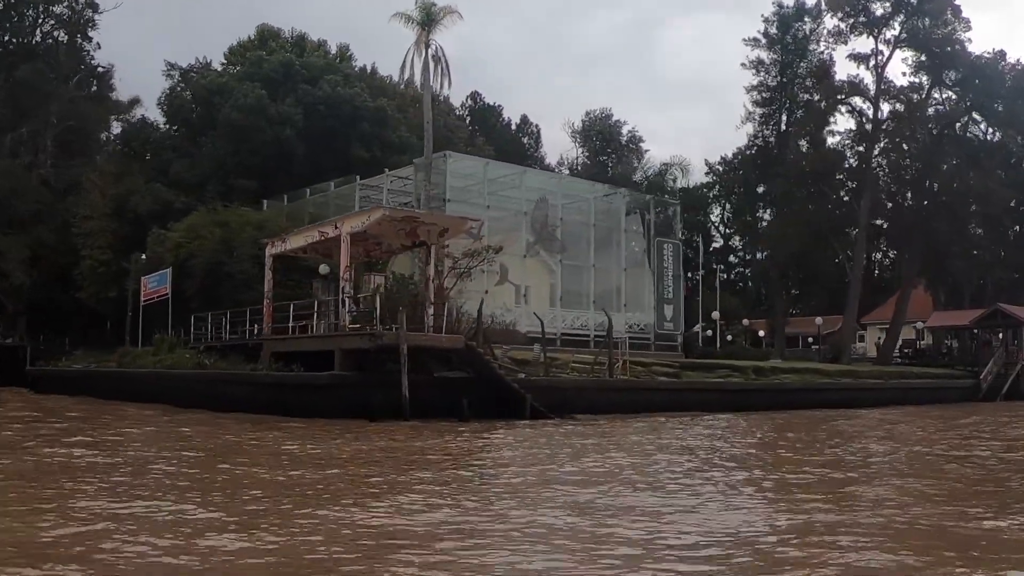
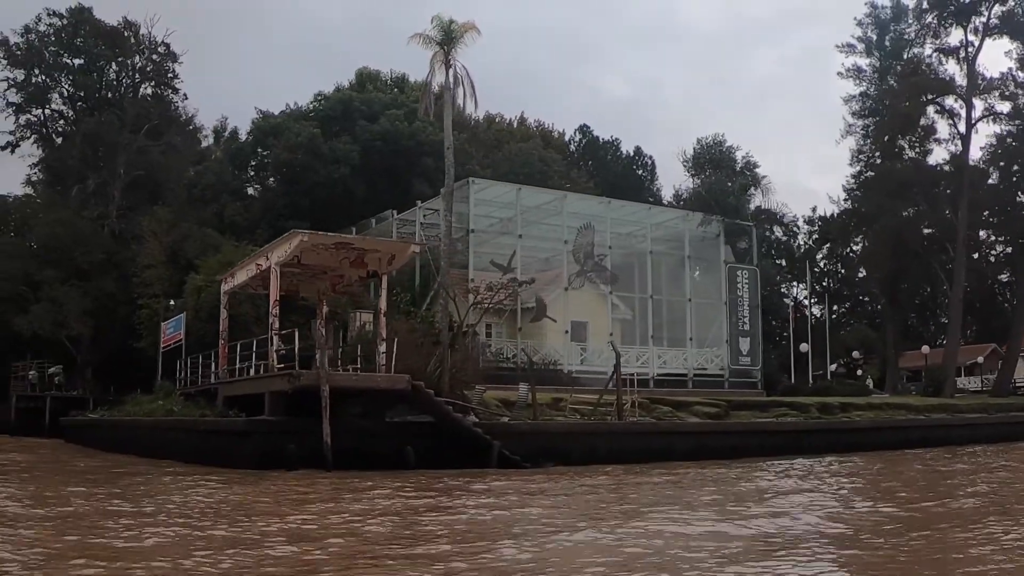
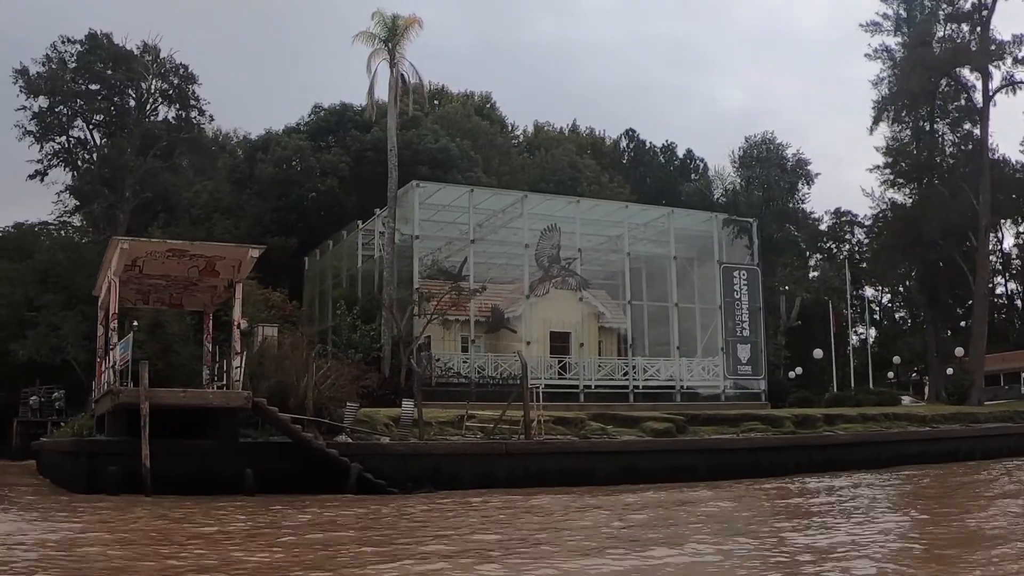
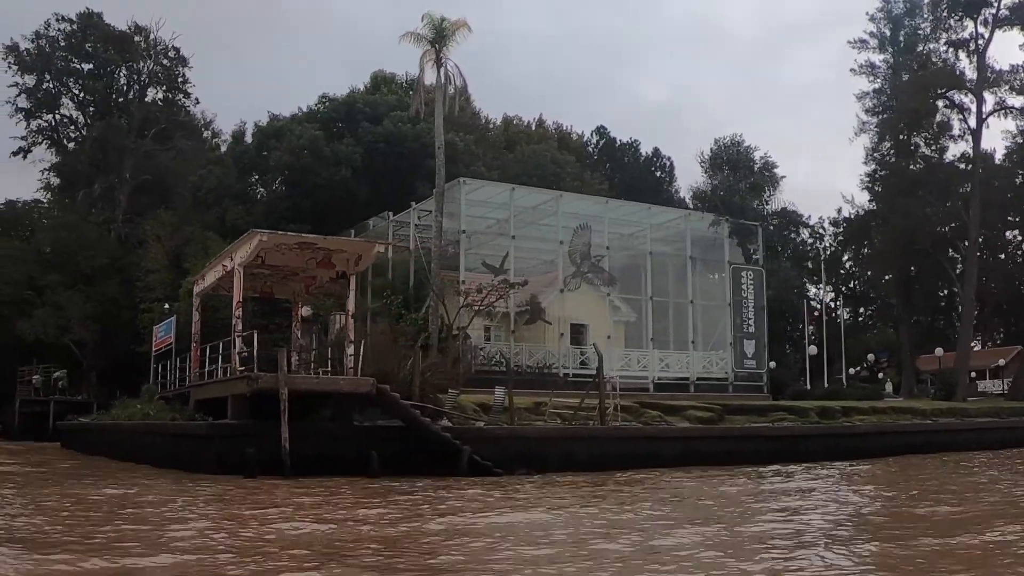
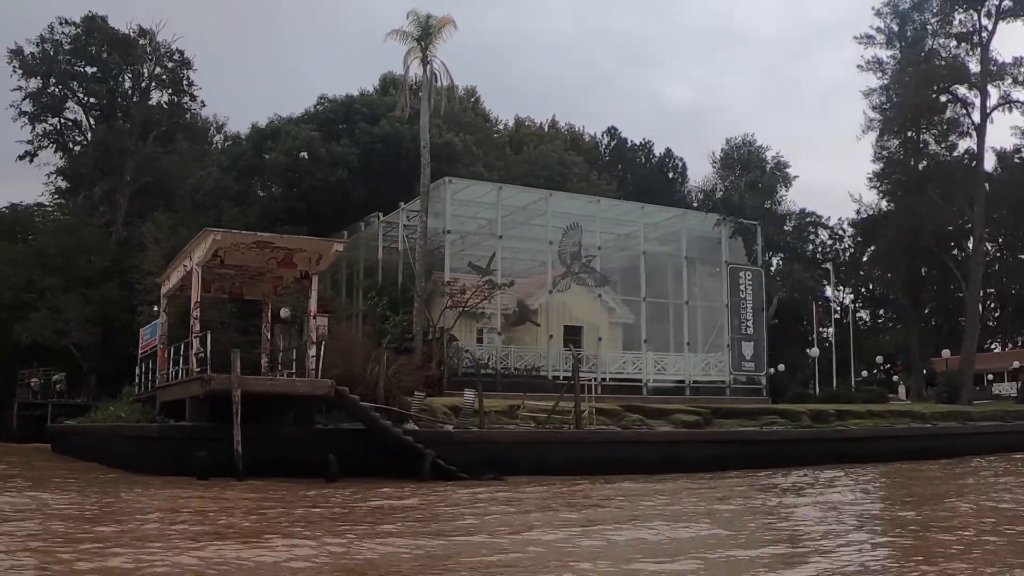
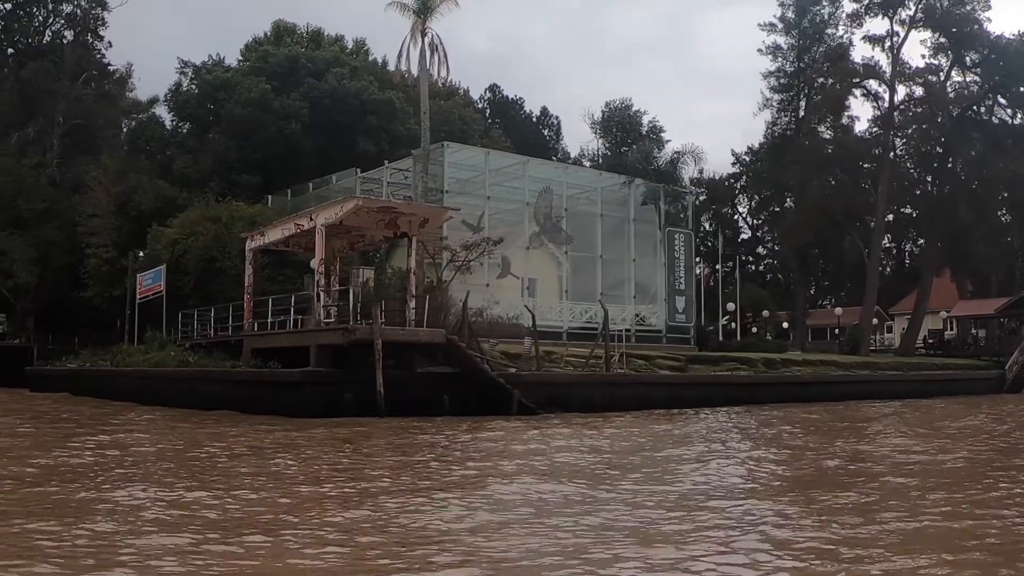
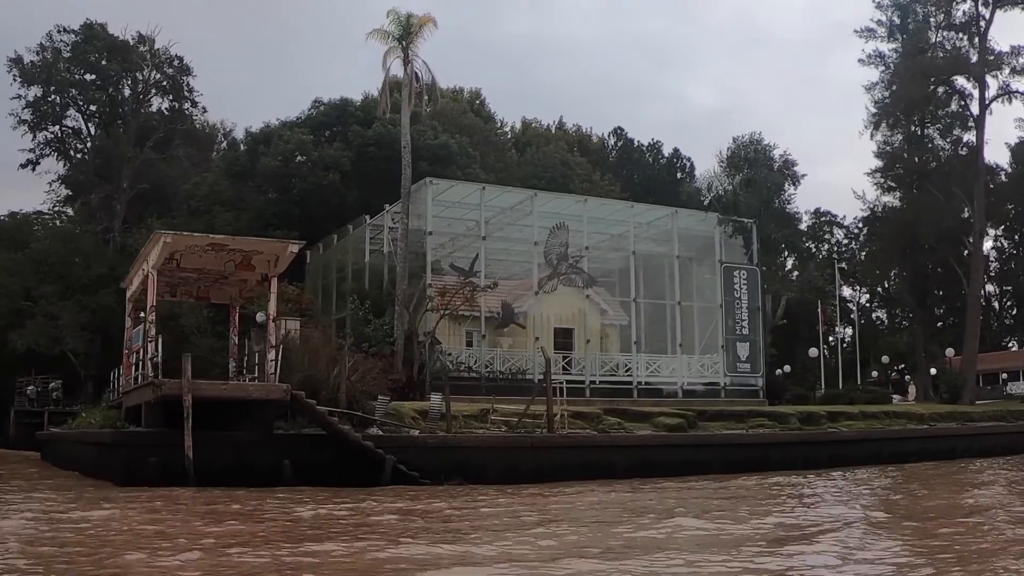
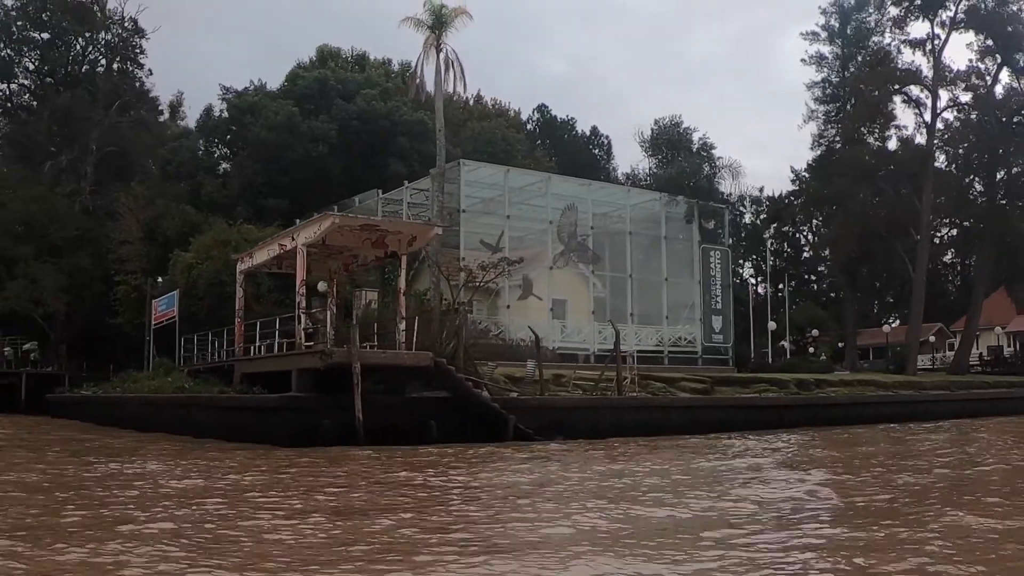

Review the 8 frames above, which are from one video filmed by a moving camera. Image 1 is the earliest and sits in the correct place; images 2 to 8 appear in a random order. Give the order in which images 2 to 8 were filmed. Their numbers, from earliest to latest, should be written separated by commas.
6, 8, 2, 4, 5, 7, 3
